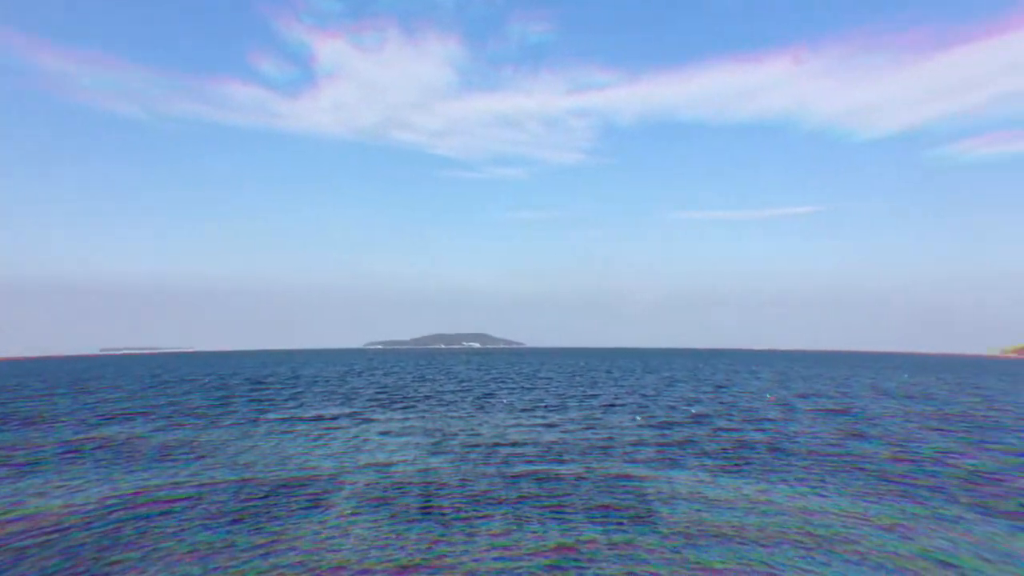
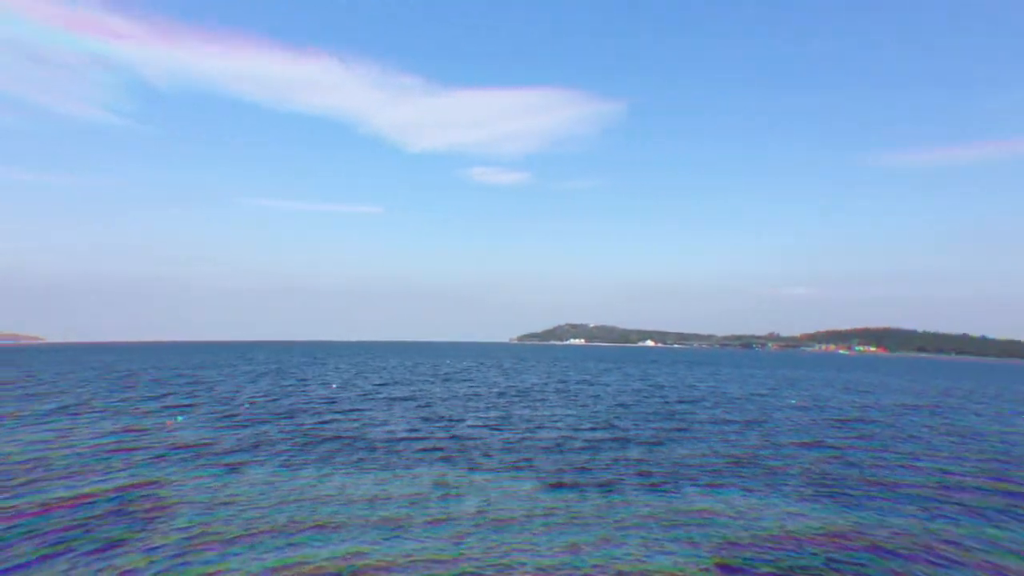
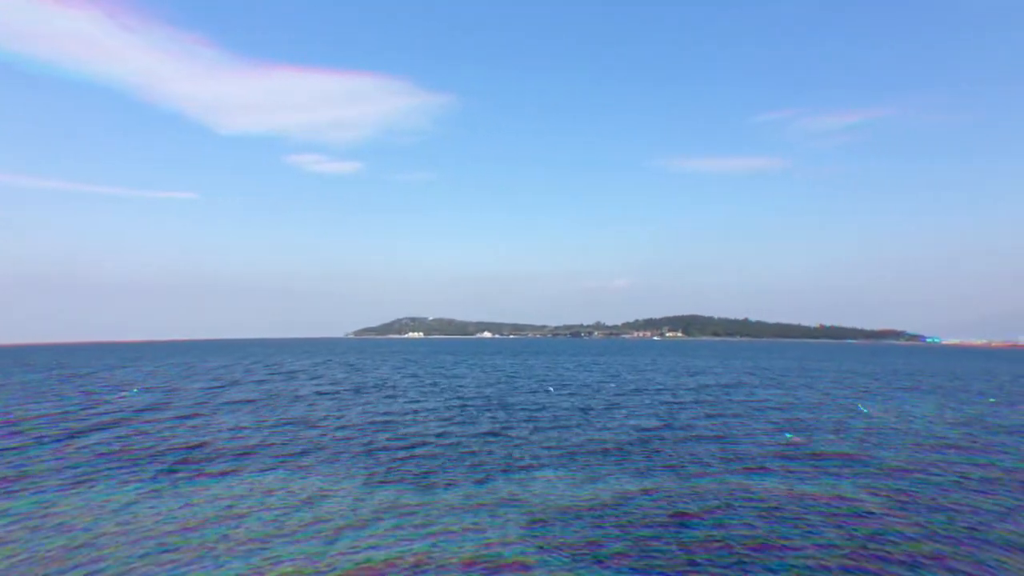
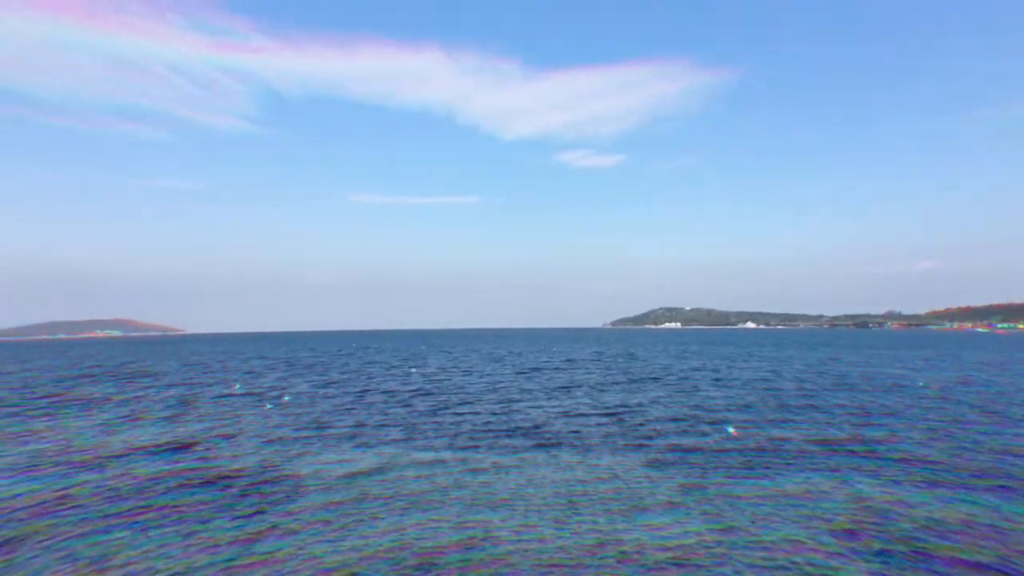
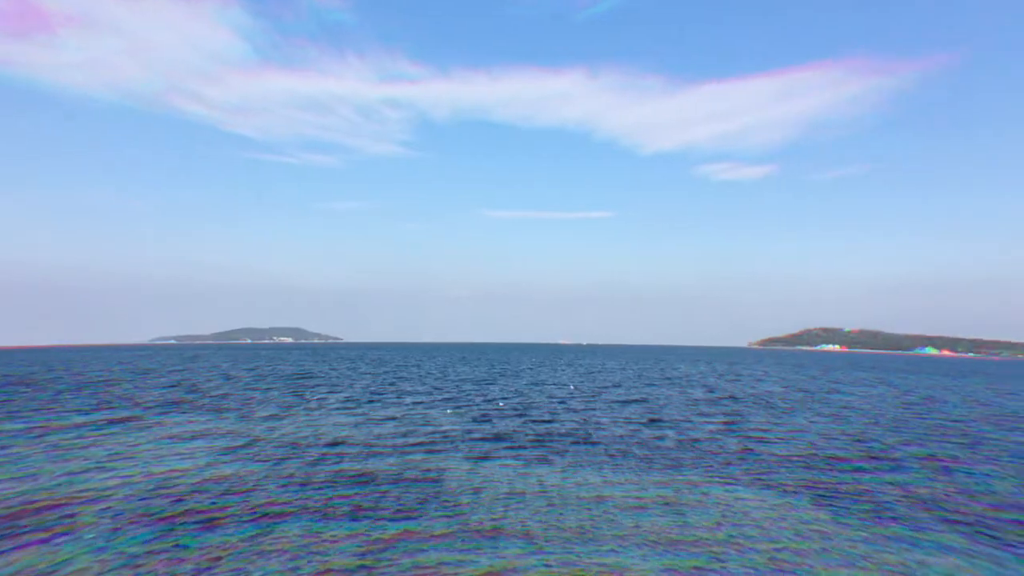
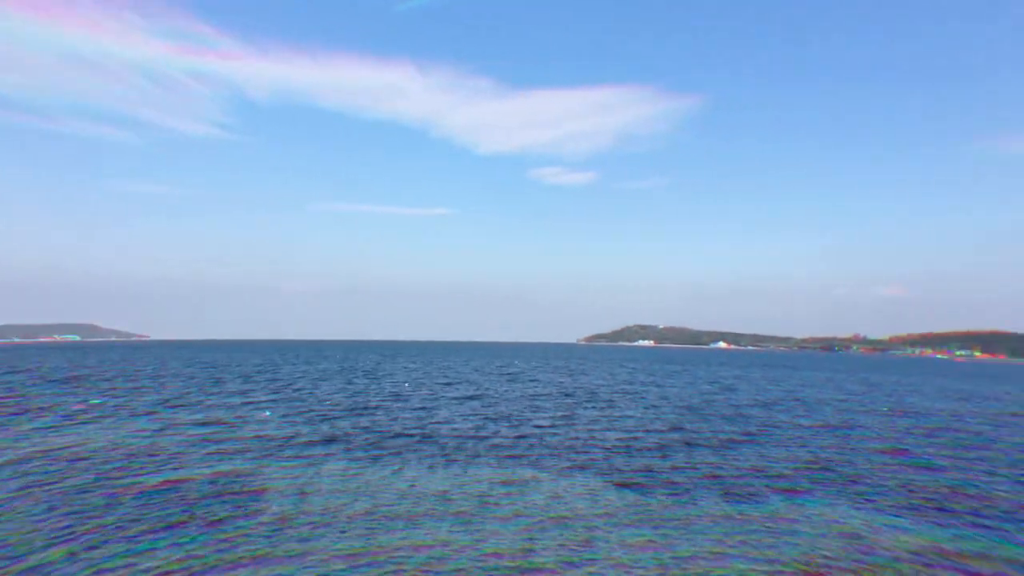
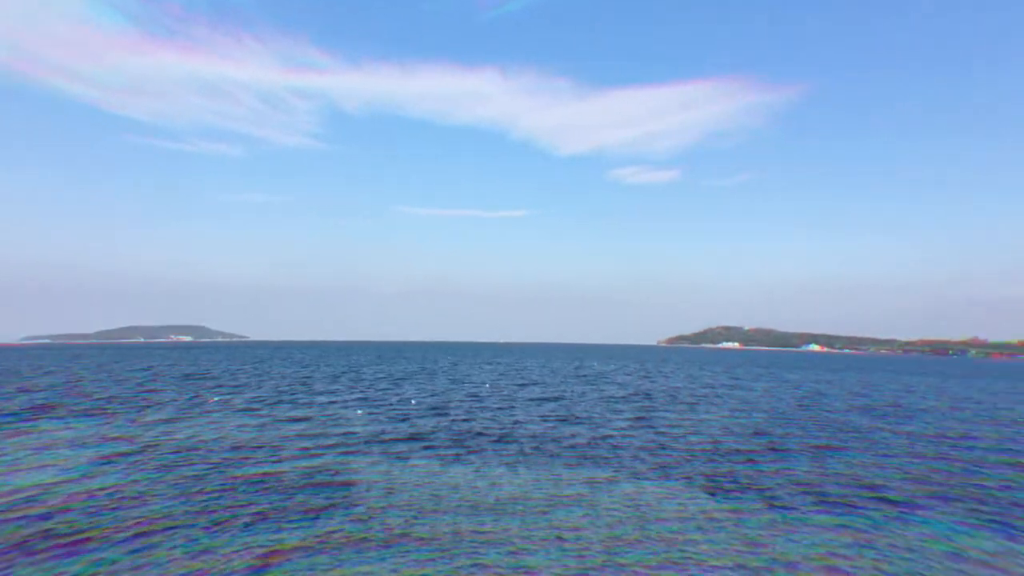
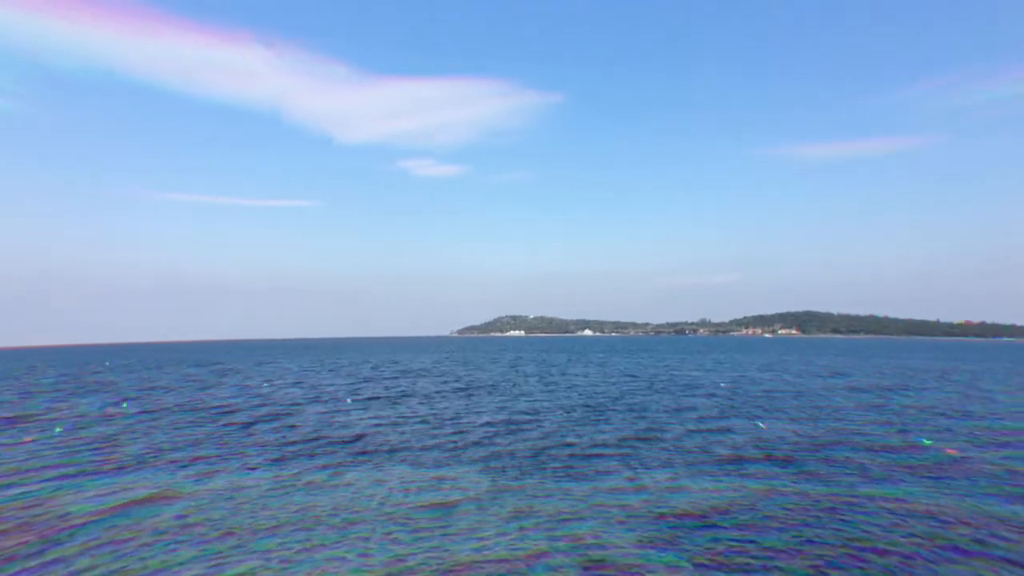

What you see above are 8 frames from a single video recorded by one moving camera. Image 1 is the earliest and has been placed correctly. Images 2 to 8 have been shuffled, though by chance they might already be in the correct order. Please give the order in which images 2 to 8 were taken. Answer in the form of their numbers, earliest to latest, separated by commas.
5, 7, 6, 2, 3, 8, 4
